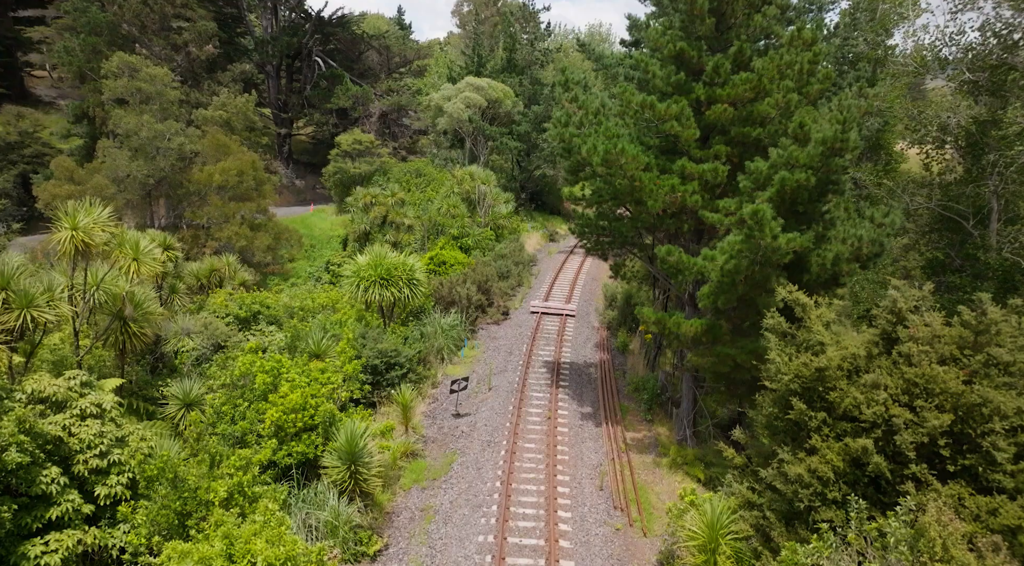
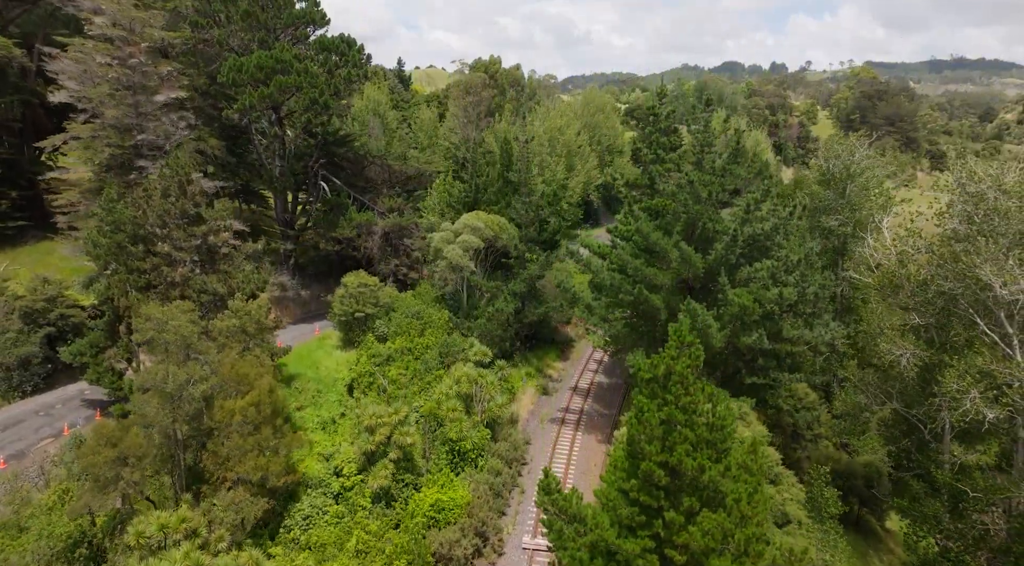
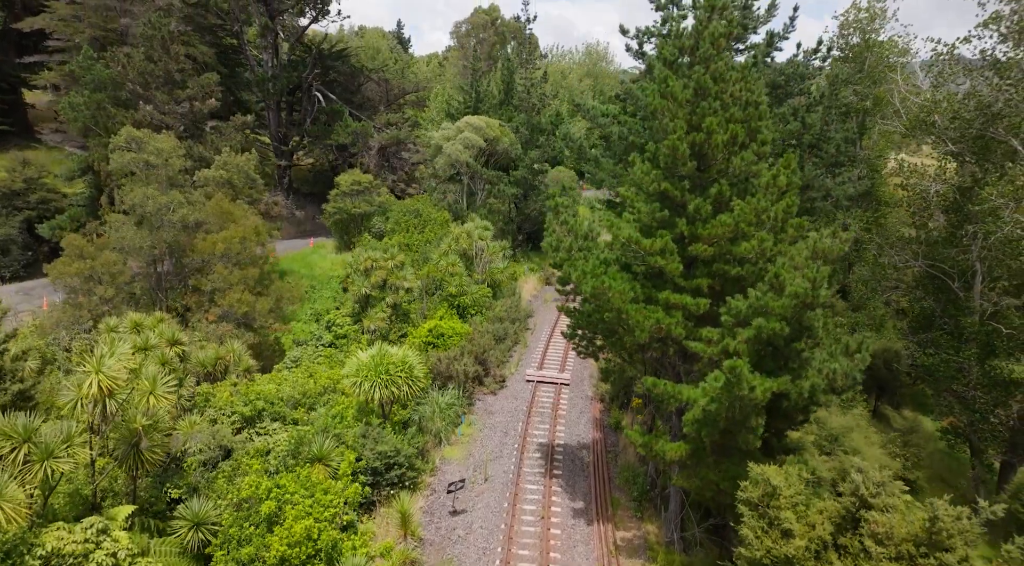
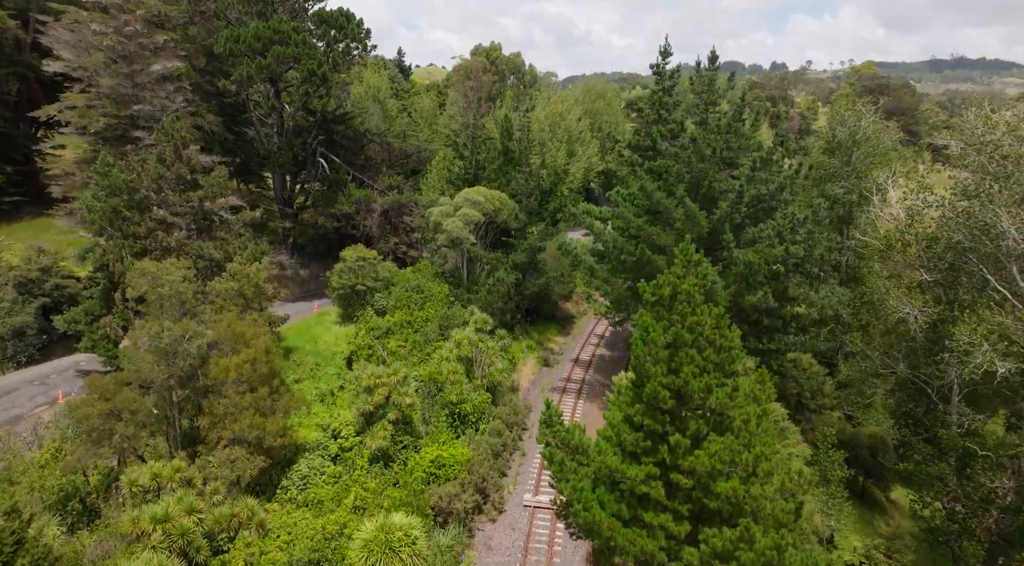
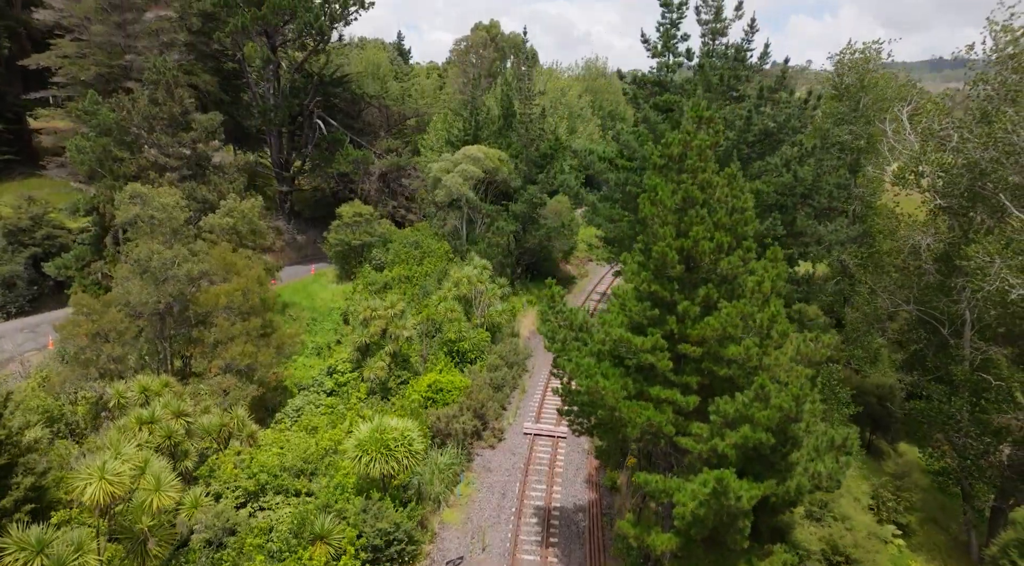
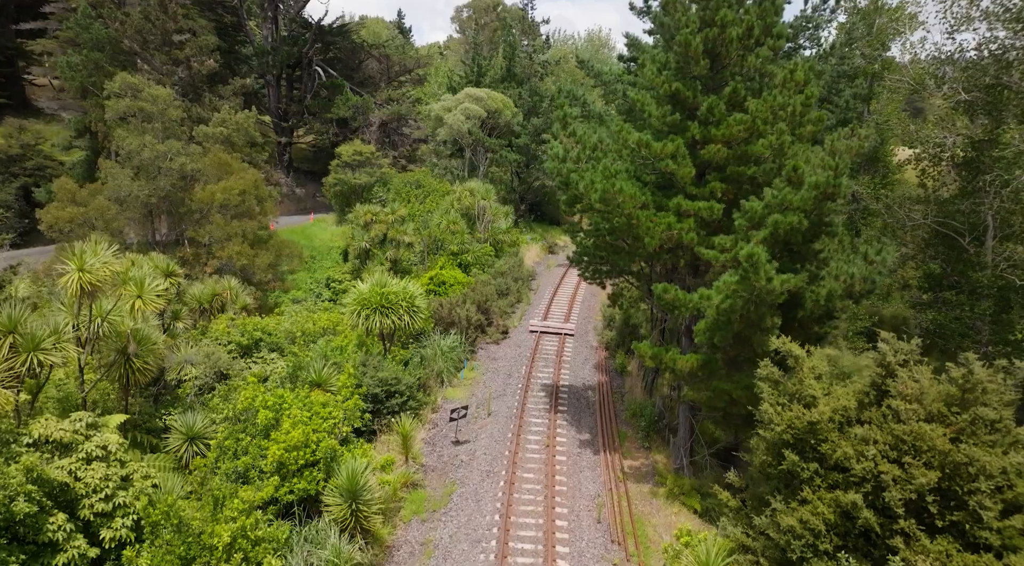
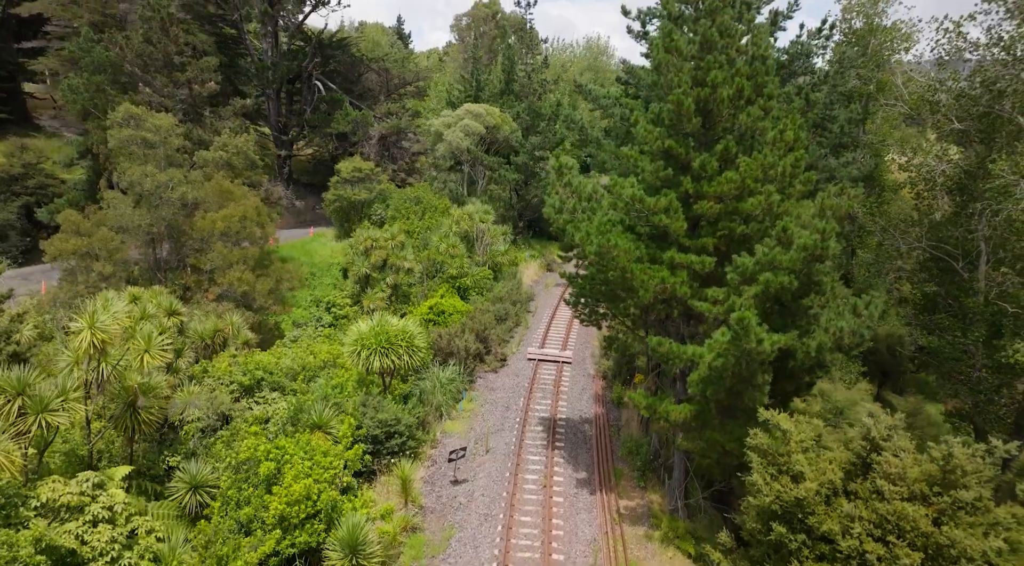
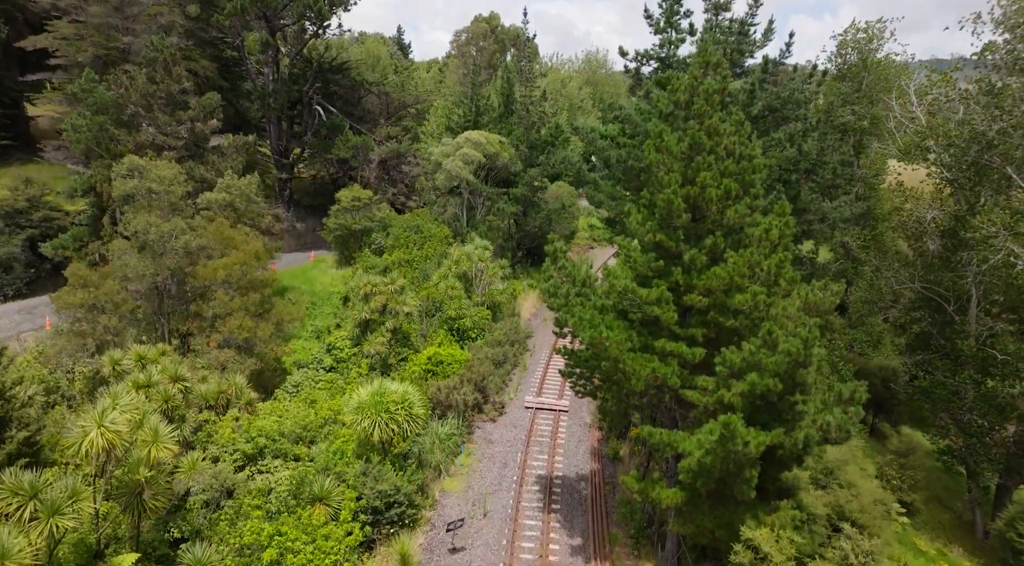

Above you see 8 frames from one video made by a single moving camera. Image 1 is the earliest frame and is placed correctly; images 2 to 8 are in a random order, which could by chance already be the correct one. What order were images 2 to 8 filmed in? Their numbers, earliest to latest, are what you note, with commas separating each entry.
6, 7, 3, 8, 5, 4, 2
